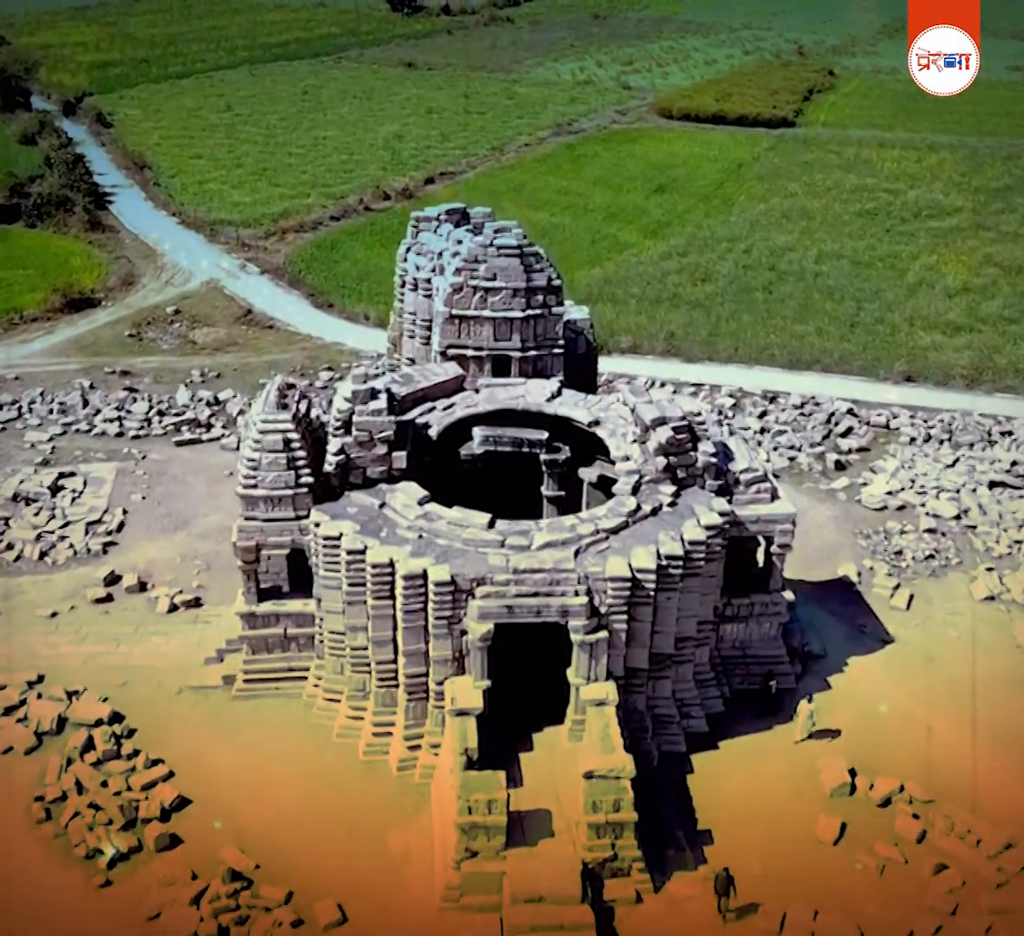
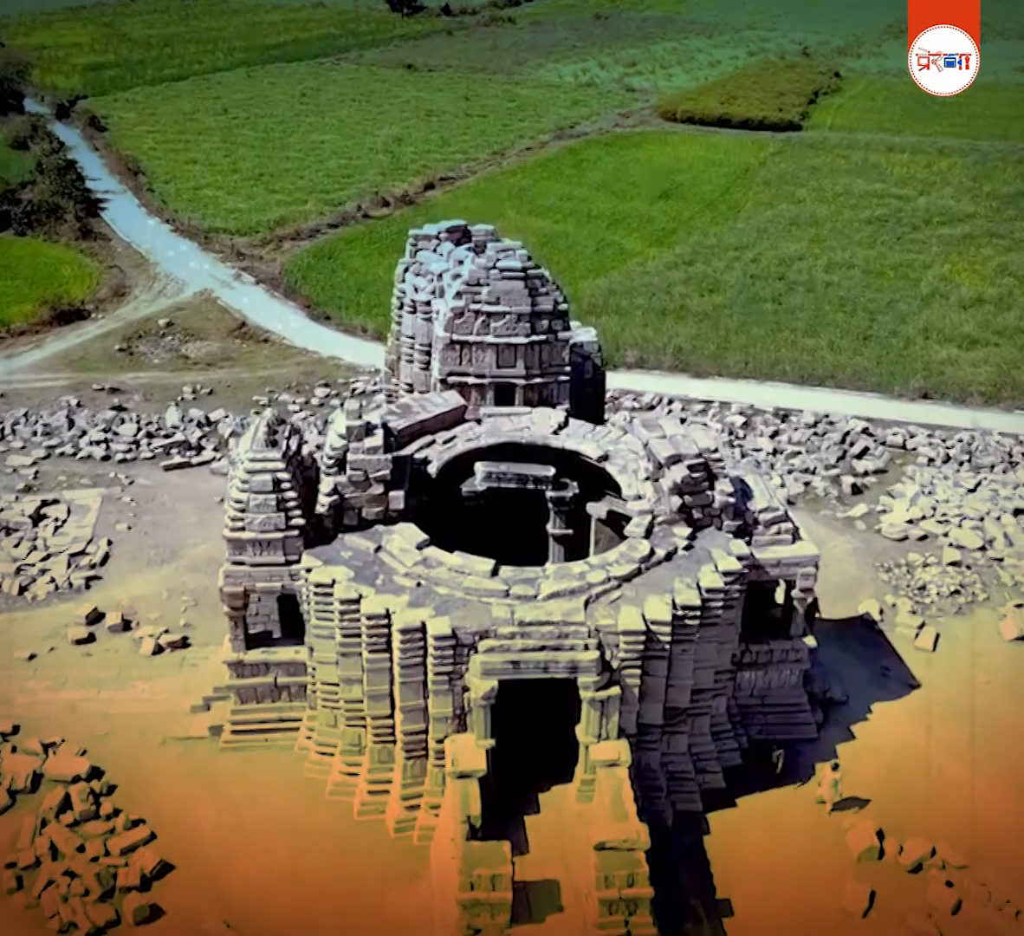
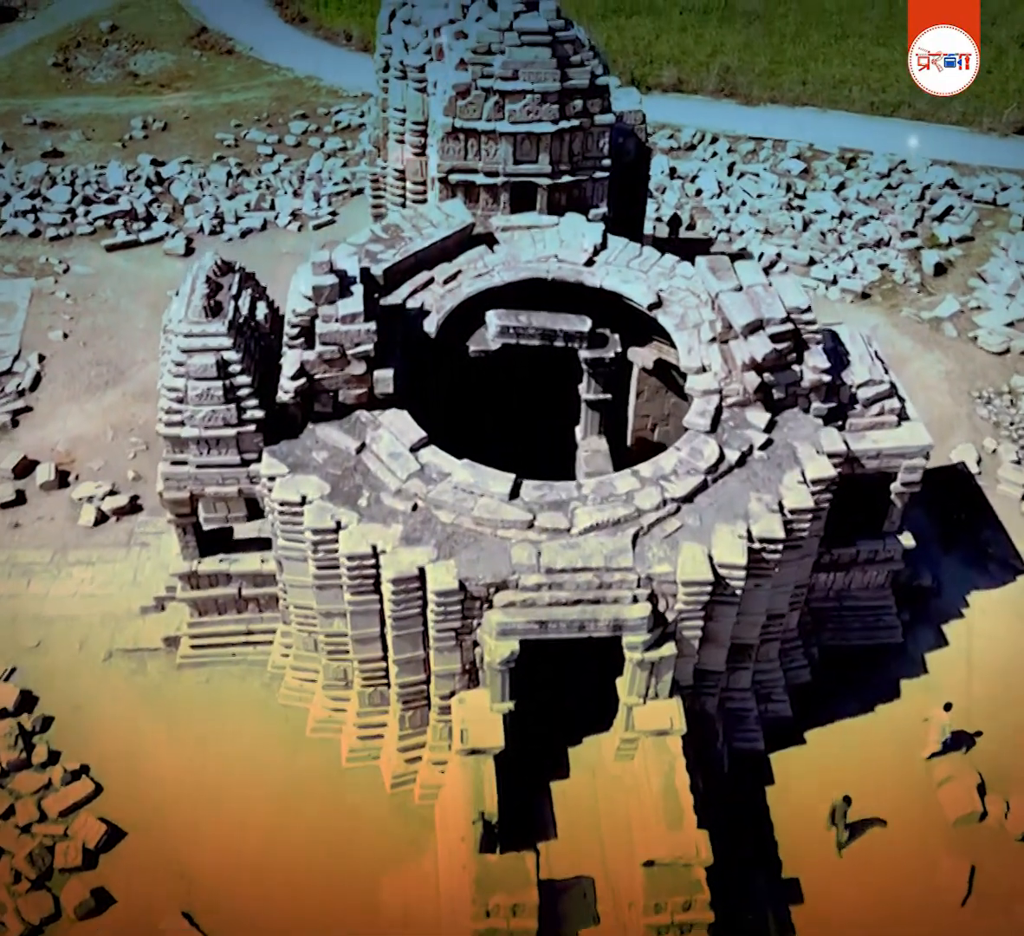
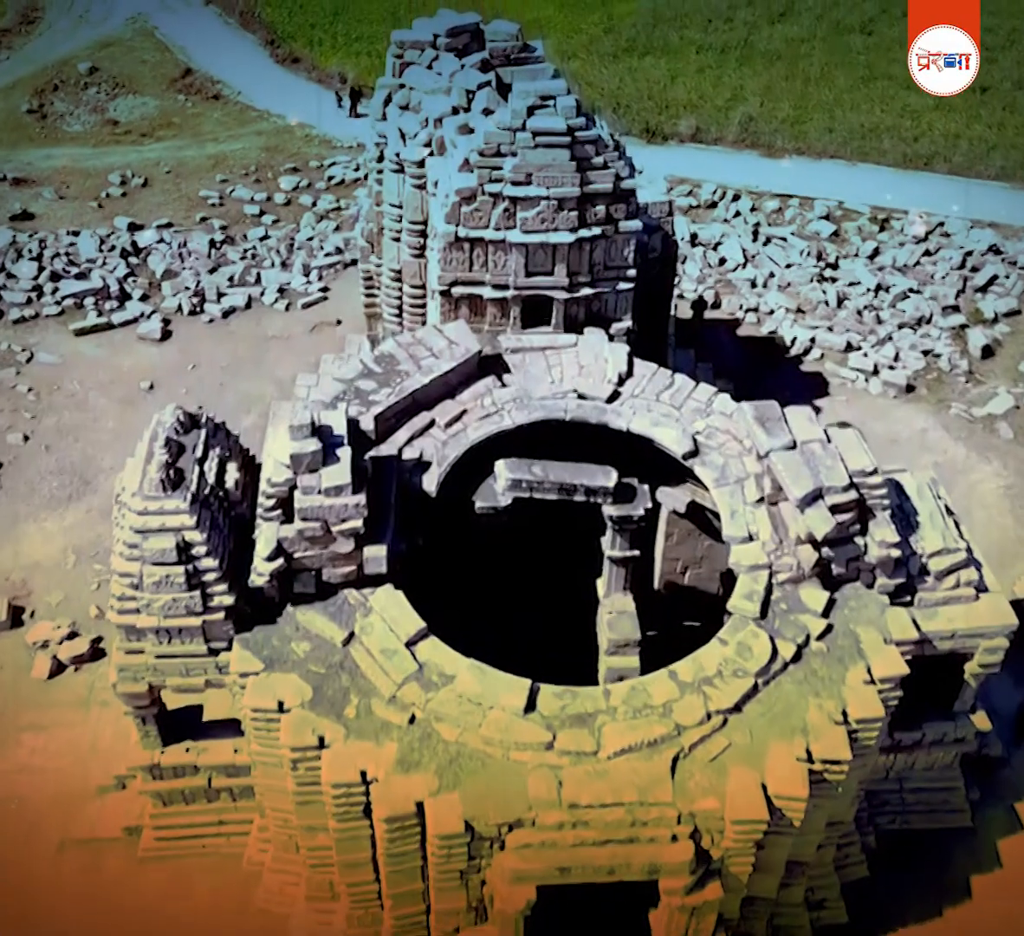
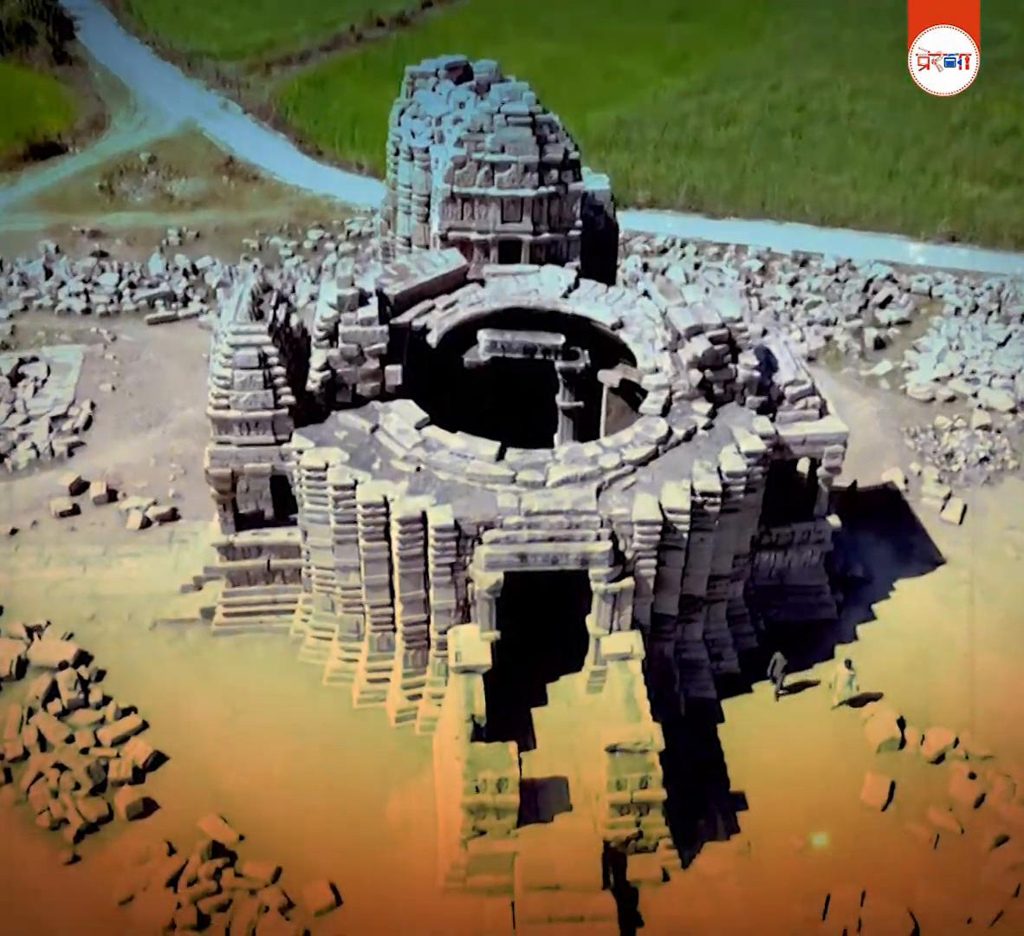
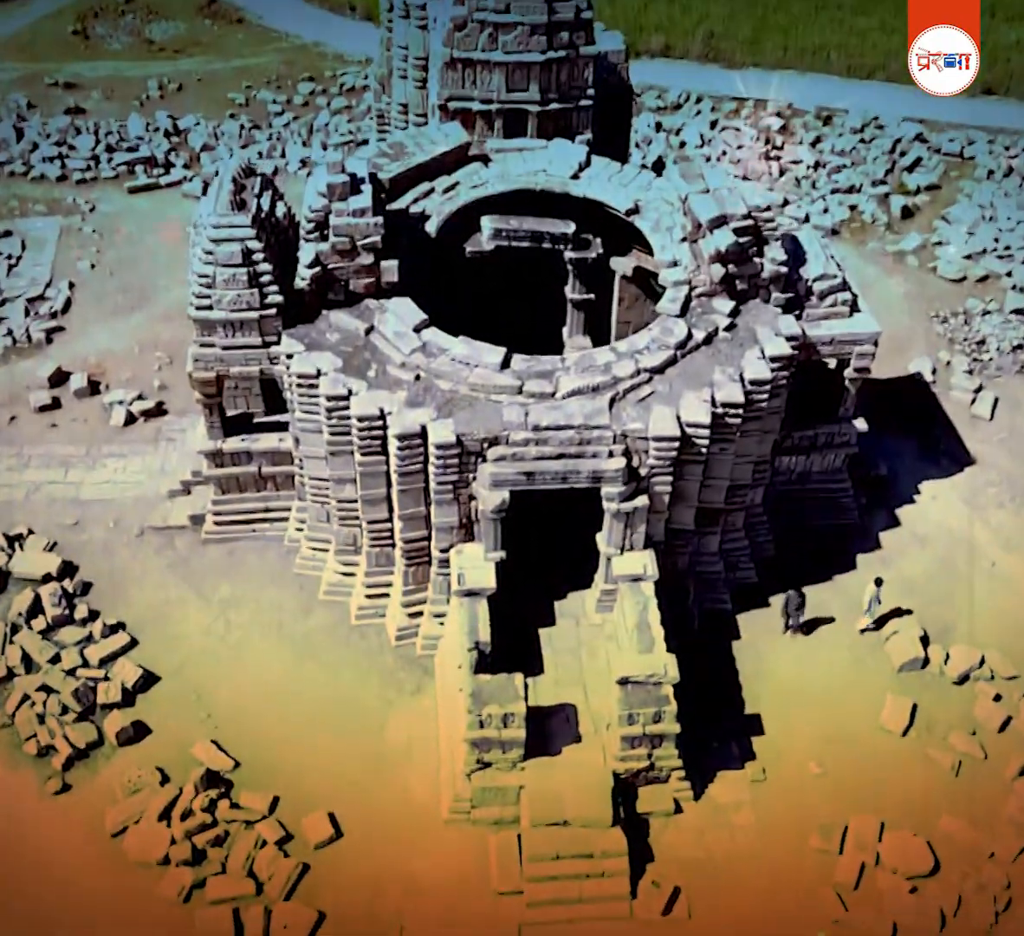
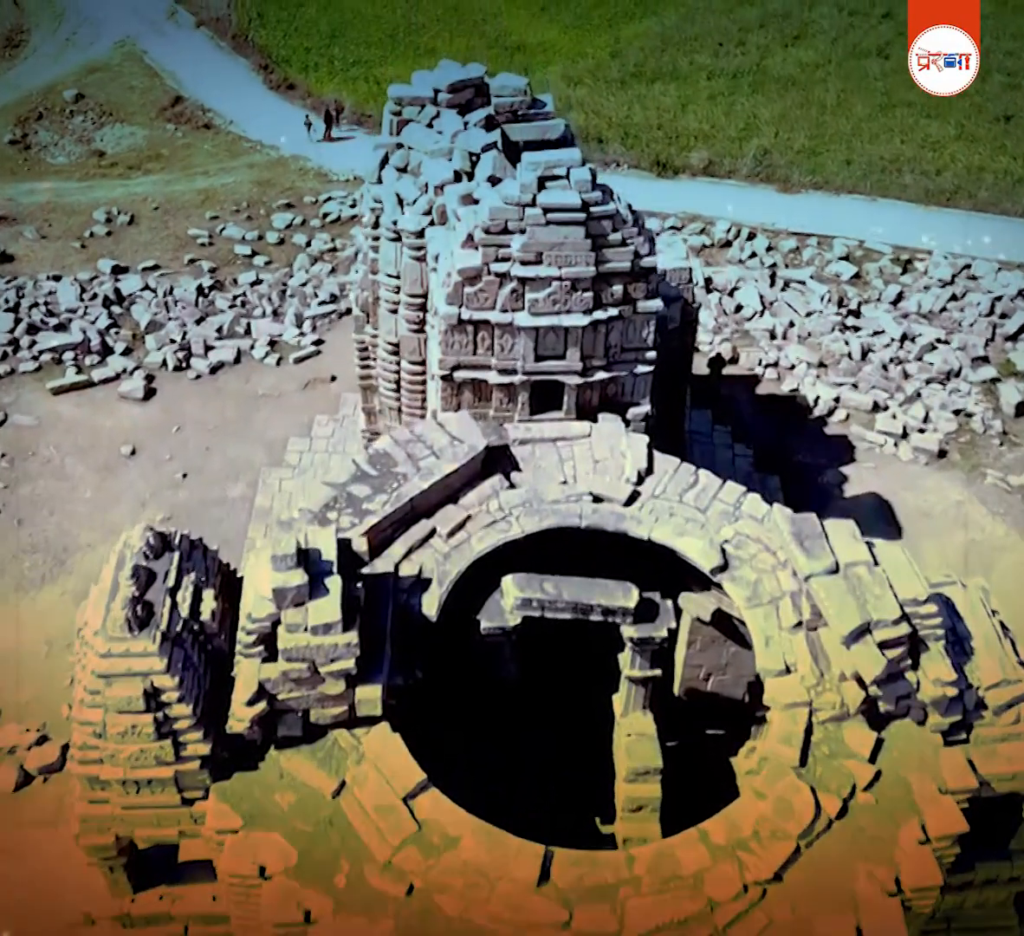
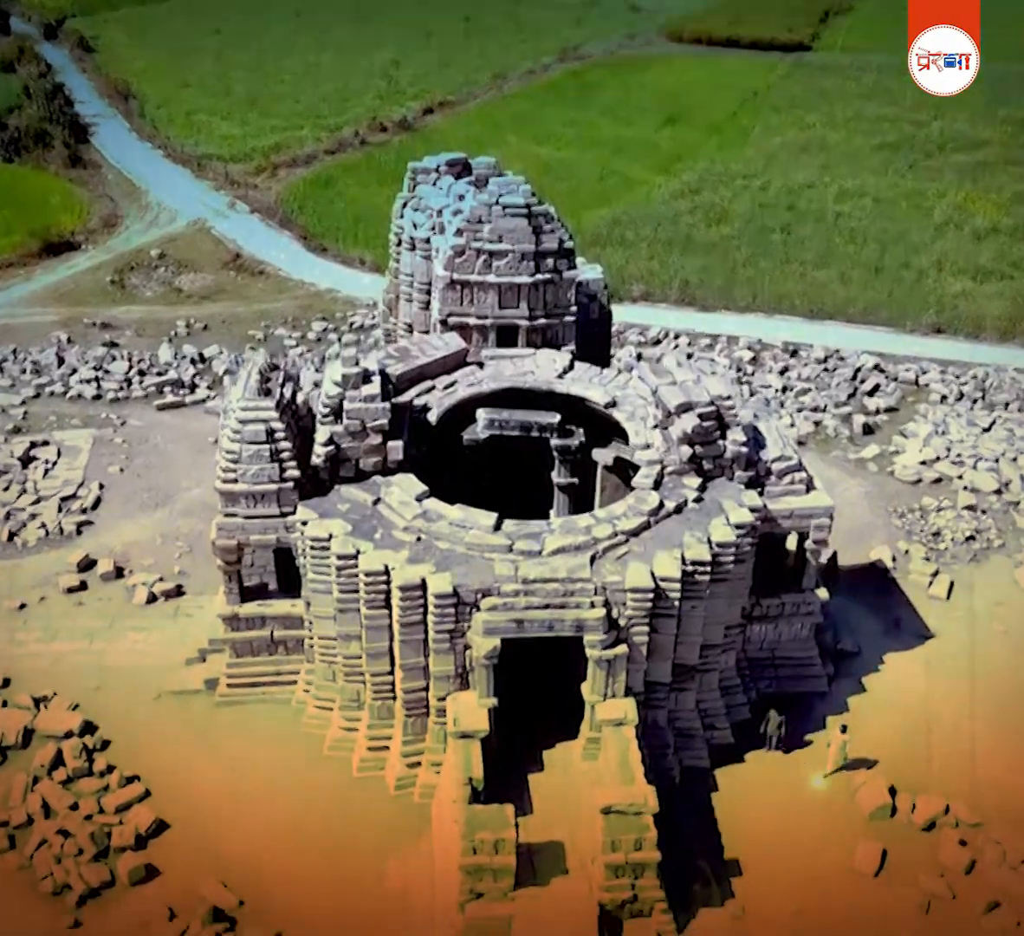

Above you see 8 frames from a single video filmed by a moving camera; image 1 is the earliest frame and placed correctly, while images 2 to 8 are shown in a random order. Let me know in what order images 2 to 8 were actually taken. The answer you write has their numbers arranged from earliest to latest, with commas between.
2, 8, 5, 6, 3, 4, 7
